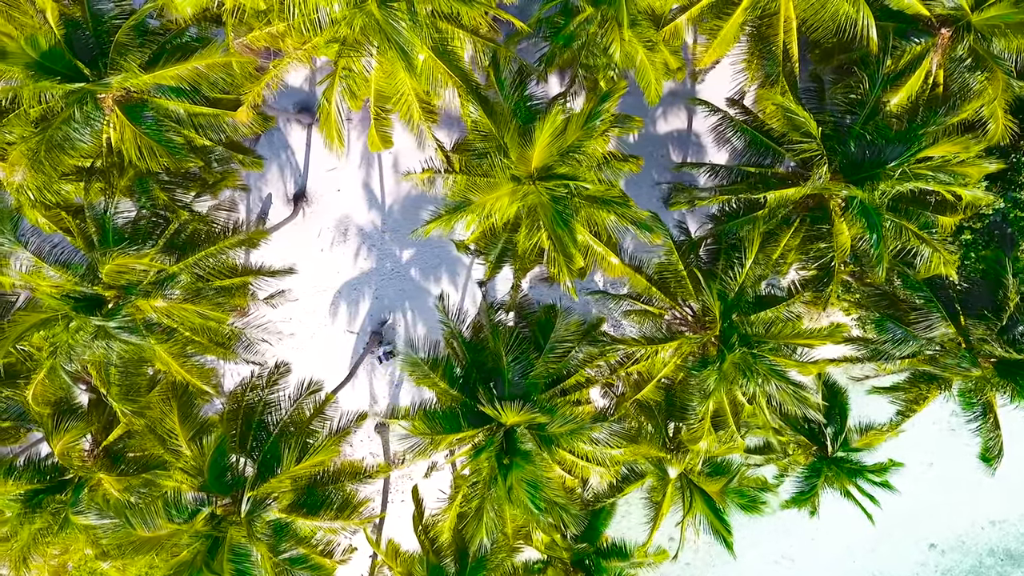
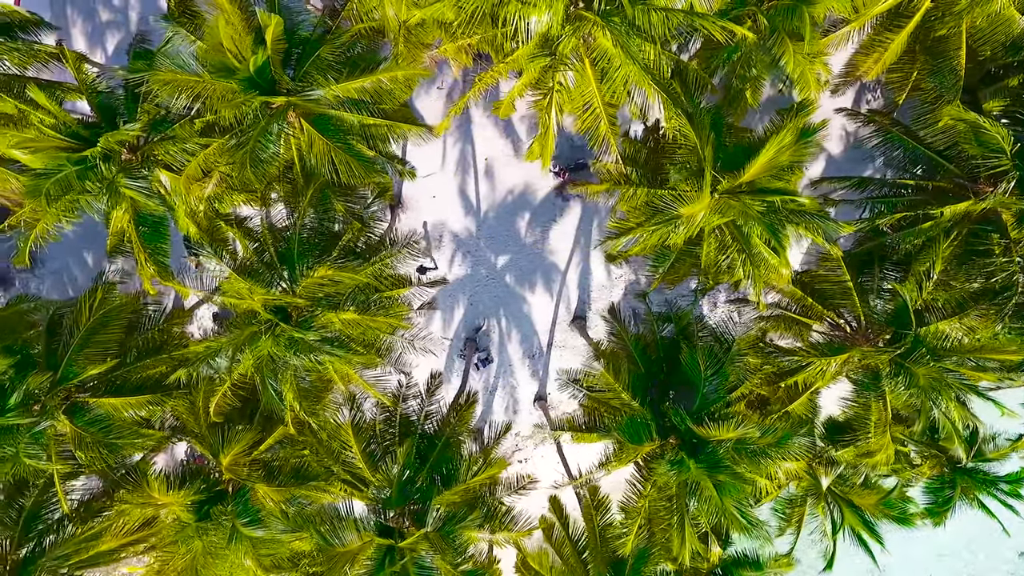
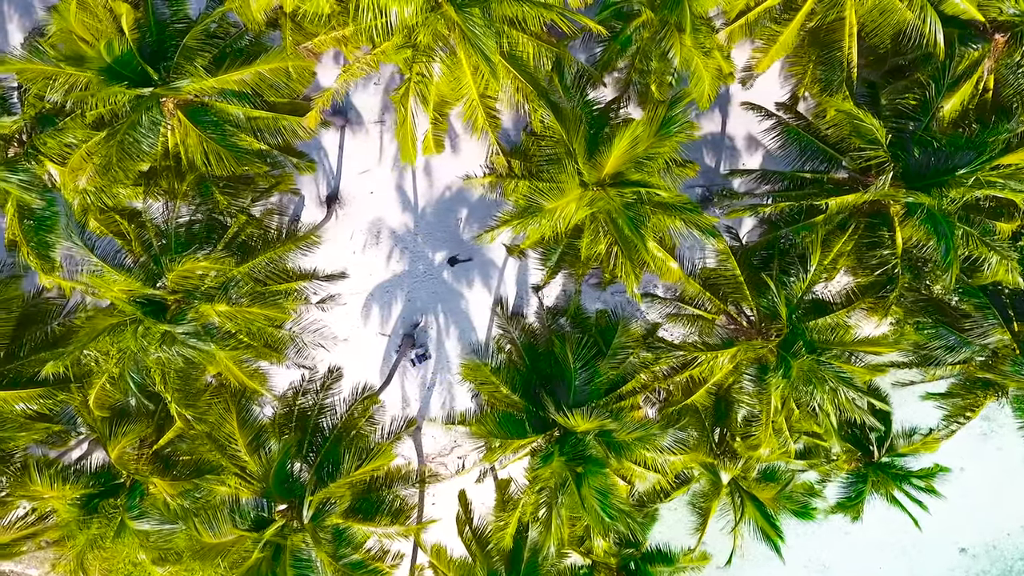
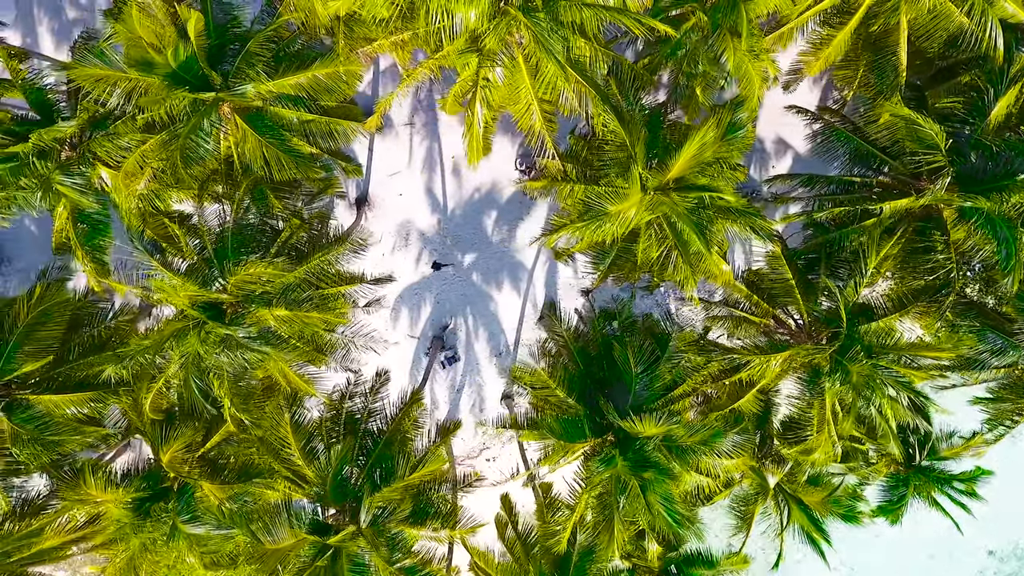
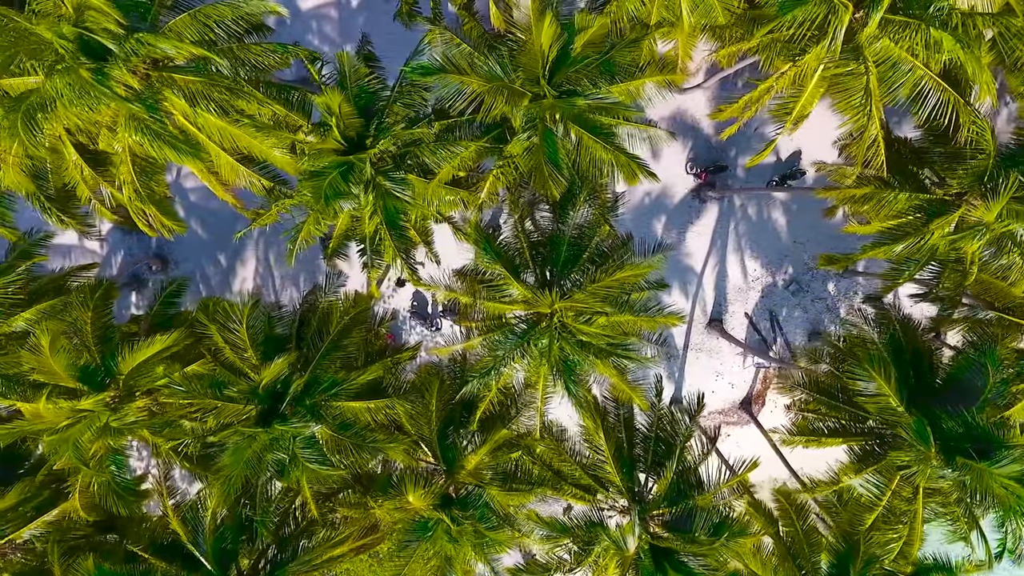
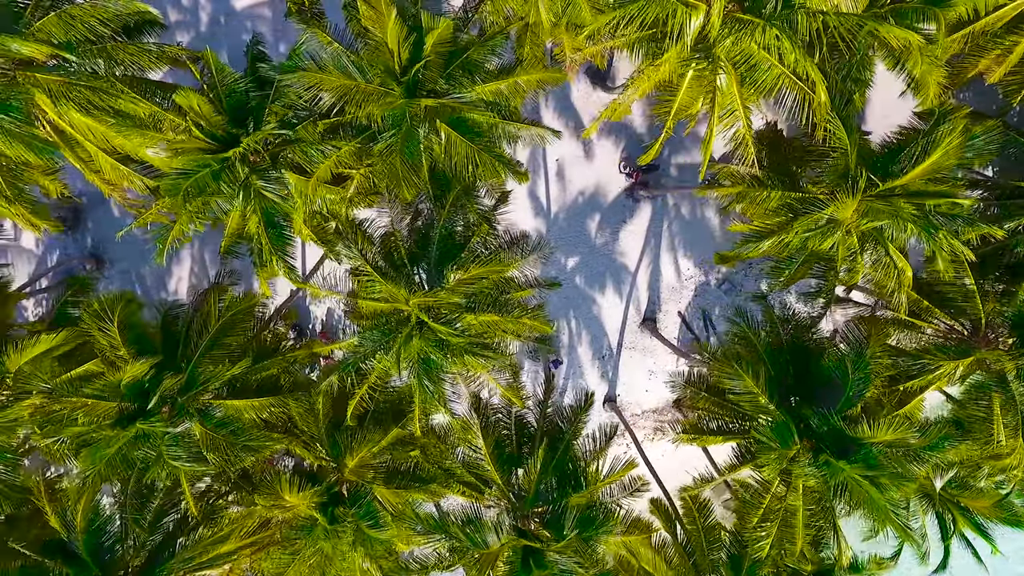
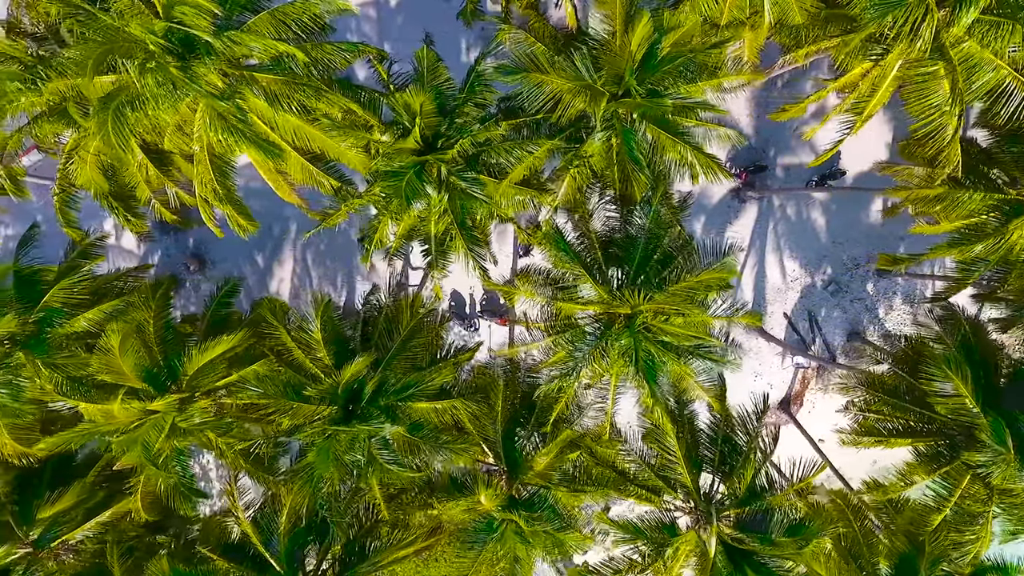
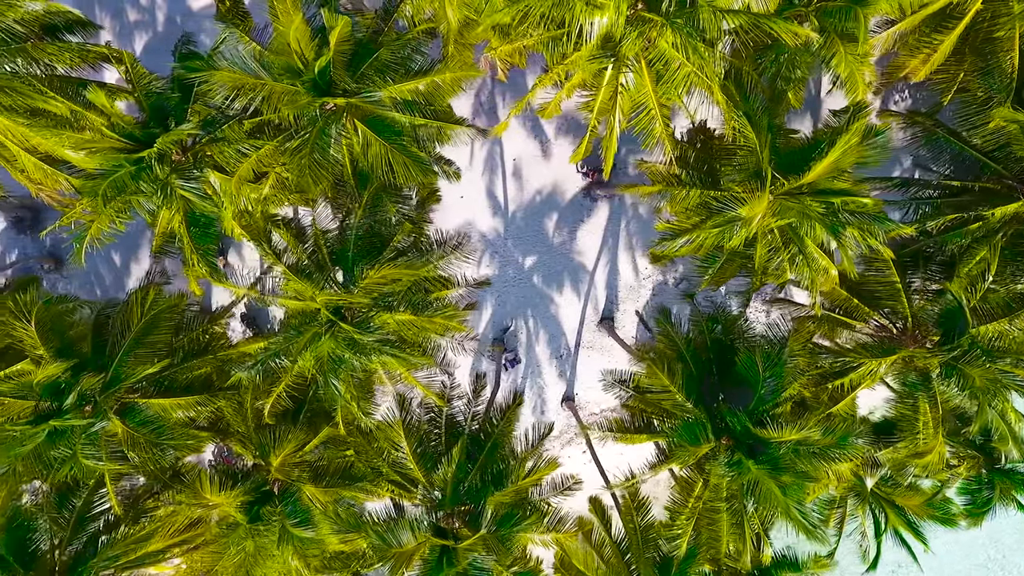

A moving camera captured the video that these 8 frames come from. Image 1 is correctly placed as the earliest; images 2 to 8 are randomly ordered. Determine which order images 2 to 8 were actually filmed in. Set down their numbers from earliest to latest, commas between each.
3, 4, 2, 8, 6, 5, 7
